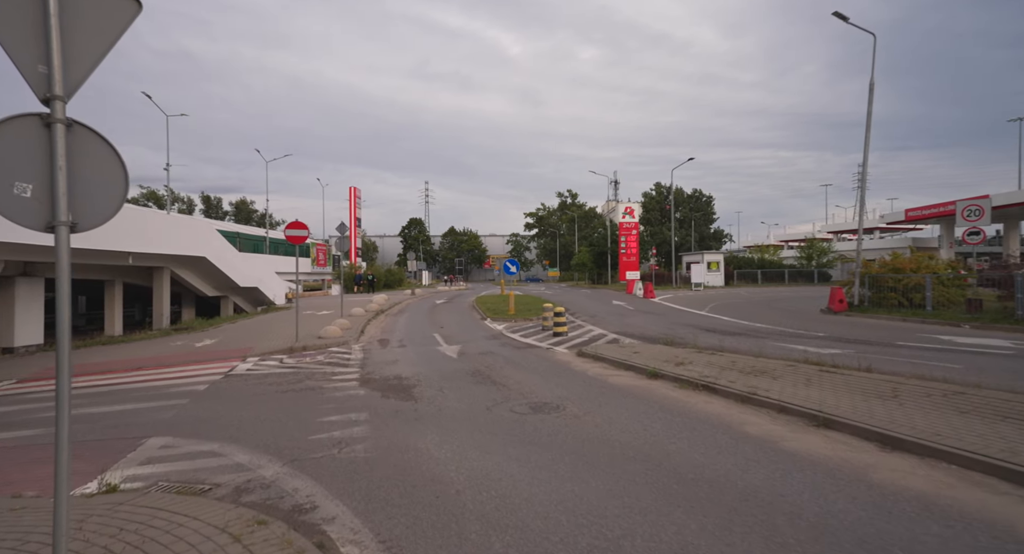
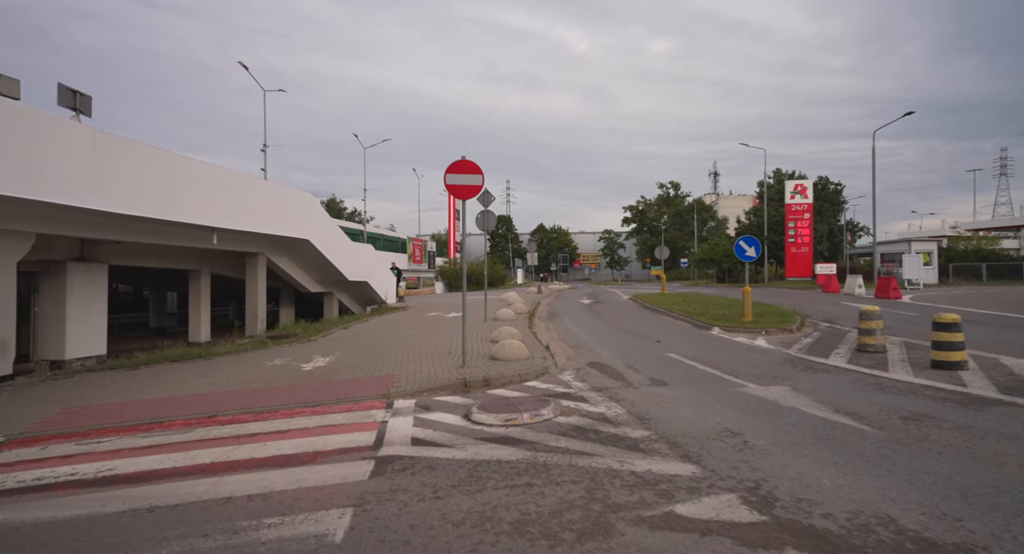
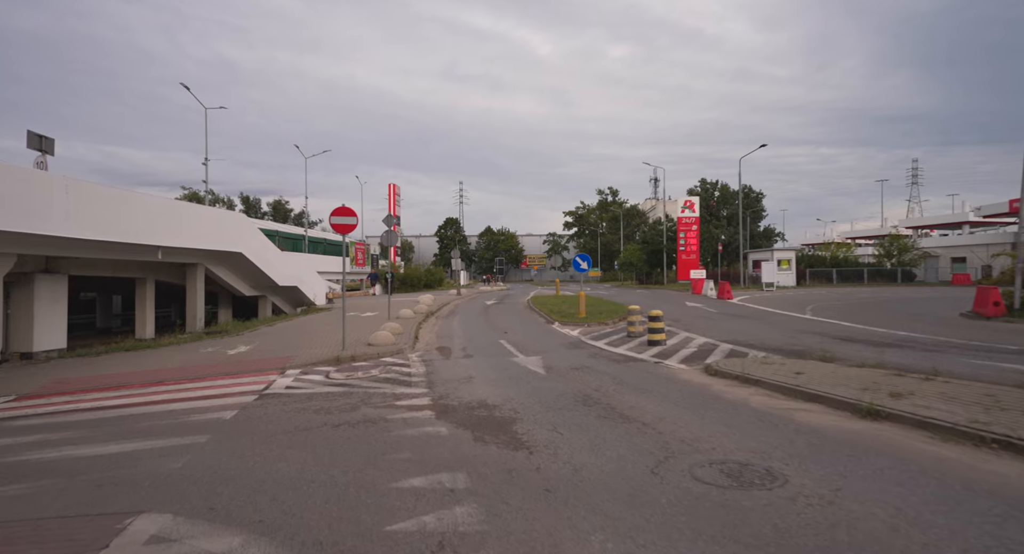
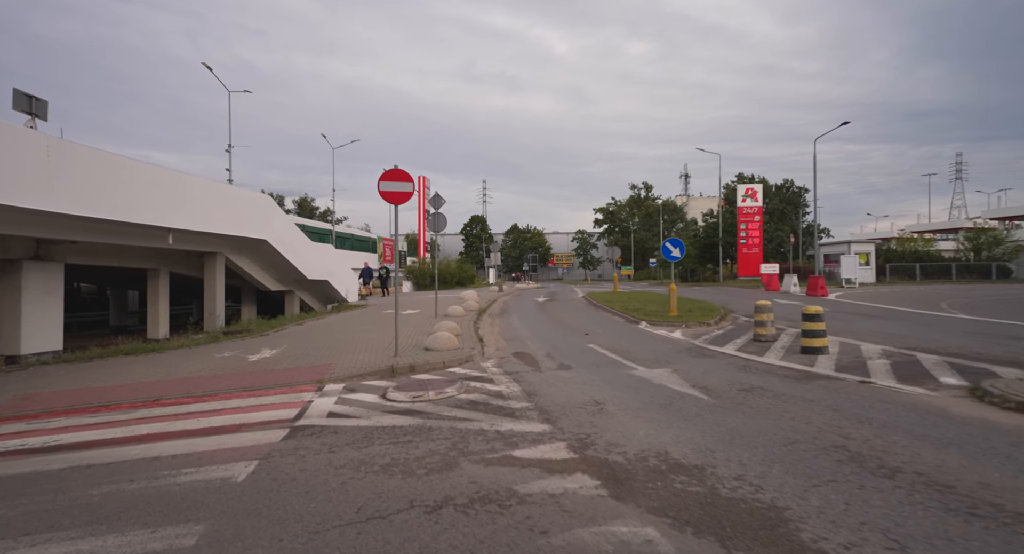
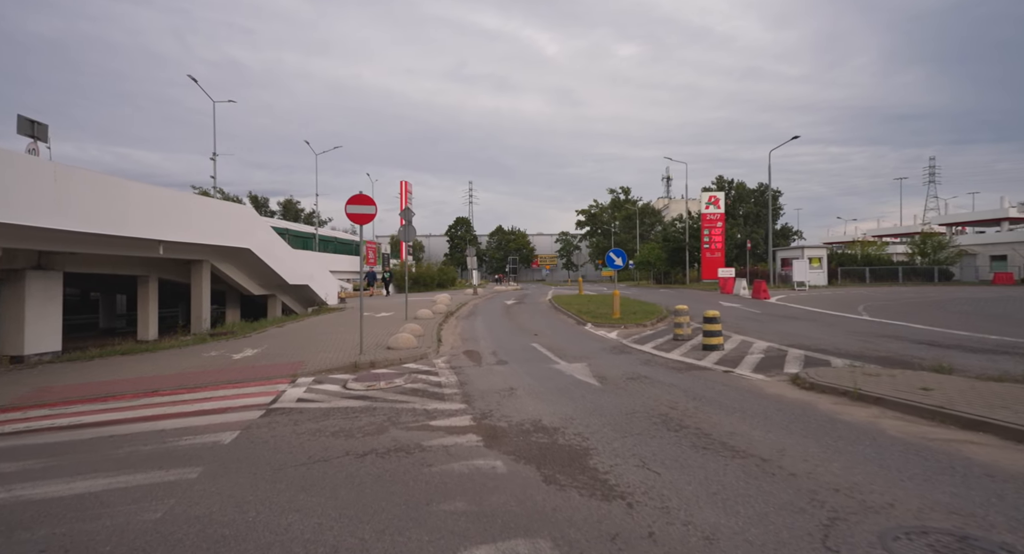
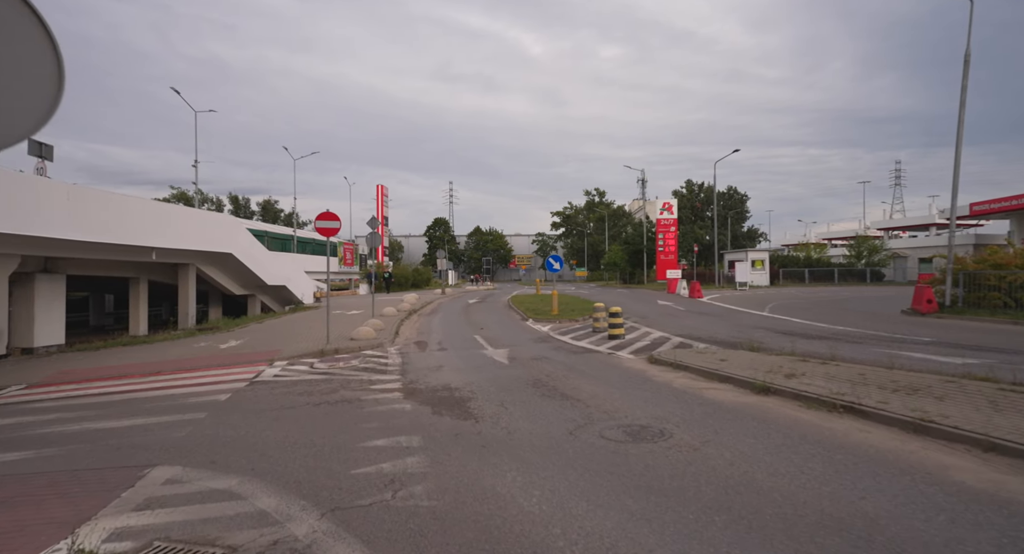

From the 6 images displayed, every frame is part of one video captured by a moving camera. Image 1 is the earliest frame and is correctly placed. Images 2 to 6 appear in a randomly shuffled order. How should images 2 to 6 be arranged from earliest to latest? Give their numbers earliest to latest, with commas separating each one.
6, 3, 5, 4, 2
